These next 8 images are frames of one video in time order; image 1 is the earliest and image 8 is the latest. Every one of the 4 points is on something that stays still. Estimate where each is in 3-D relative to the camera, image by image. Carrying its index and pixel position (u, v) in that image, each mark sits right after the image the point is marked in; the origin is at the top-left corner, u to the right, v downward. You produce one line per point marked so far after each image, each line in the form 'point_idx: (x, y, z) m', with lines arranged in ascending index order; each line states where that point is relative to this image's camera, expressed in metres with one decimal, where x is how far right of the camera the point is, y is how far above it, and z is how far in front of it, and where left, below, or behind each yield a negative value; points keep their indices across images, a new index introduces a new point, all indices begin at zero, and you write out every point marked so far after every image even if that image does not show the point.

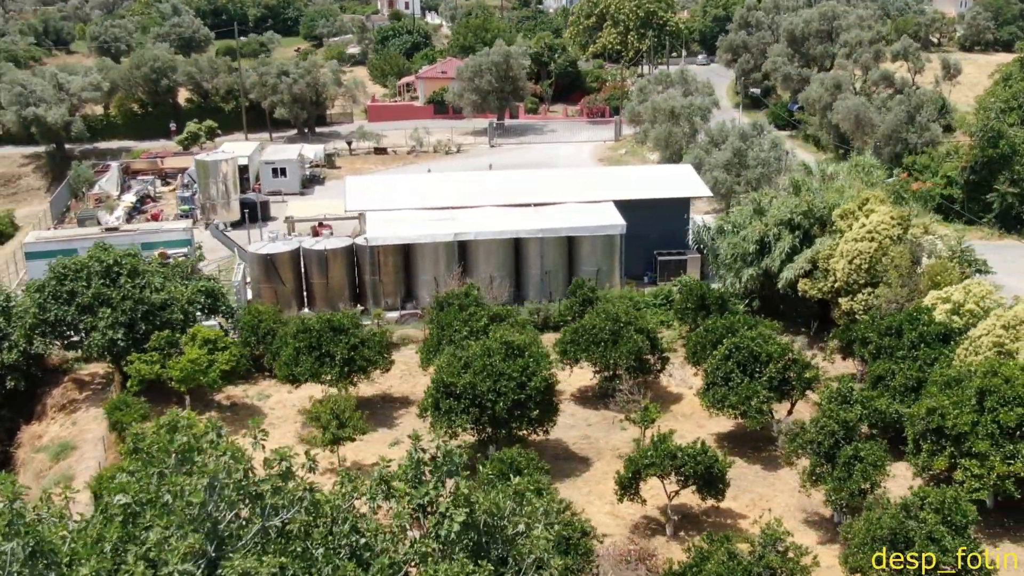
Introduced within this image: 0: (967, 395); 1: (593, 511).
0: (+5.4, -1.3, +16.2) m
1: (+1.0, -2.7, +16.6) m
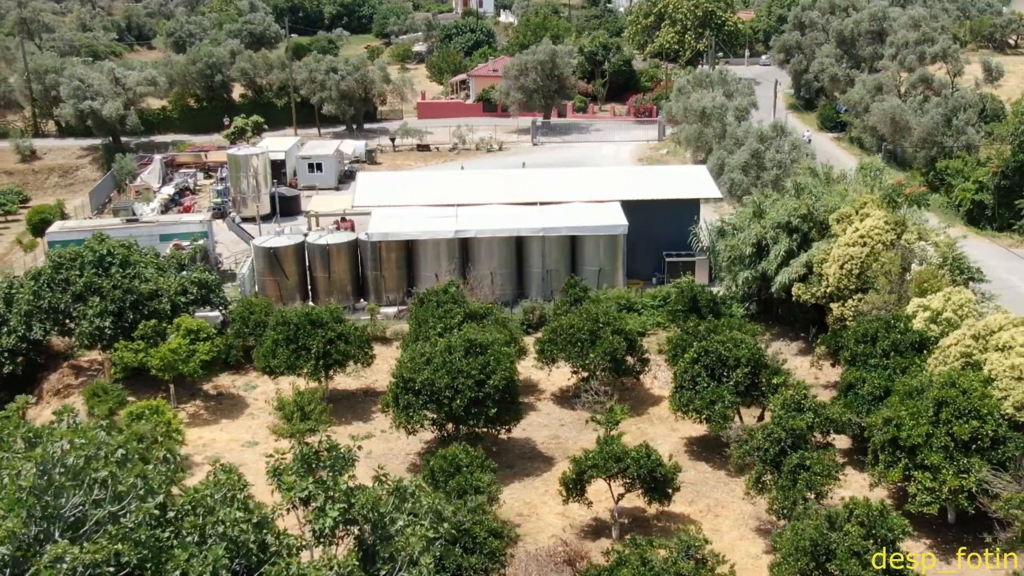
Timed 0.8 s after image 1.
0: (+4.8, -1.4, +15.8) m
1: (+0.4, -2.7, +16.6) m
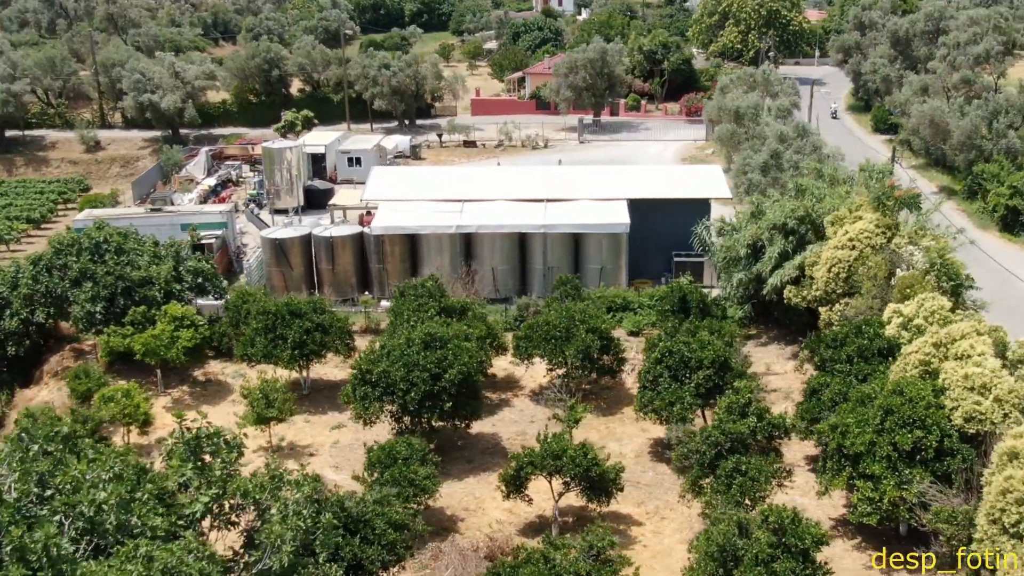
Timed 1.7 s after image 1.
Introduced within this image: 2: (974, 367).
0: (+4.0, -1.4, +15.3) m
1: (-0.3, -2.6, +16.6) m
2: (+5.2, -0.9, +15.4) m
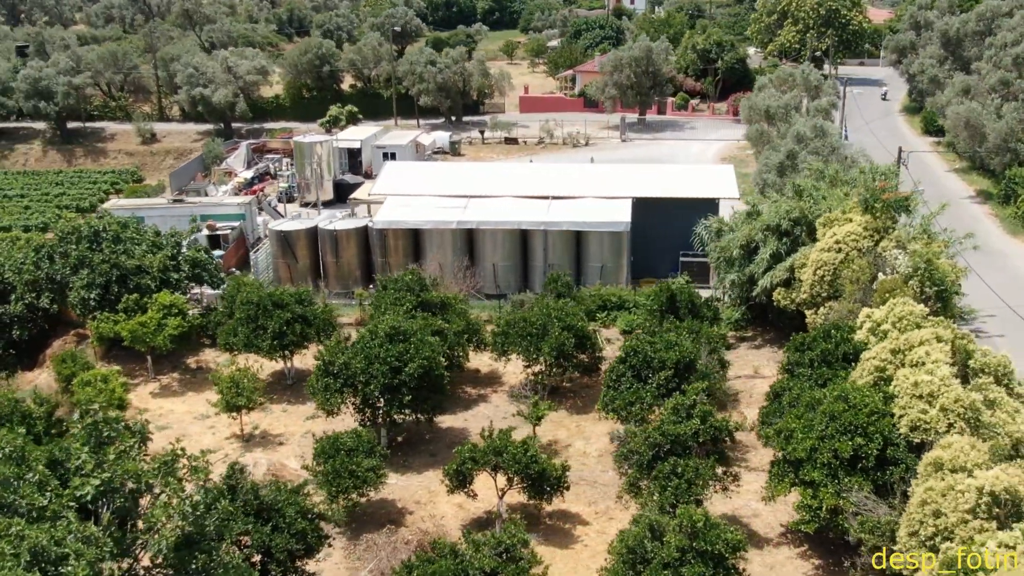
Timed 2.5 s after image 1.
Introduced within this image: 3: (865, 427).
0: (+3.3, -1.4, +15.0) m
1: (-0.9, -2.6, +16.6) m
2: (+4.5, -0.9, +15.0) m
3: (+3.8, -1.5, +14.6) m
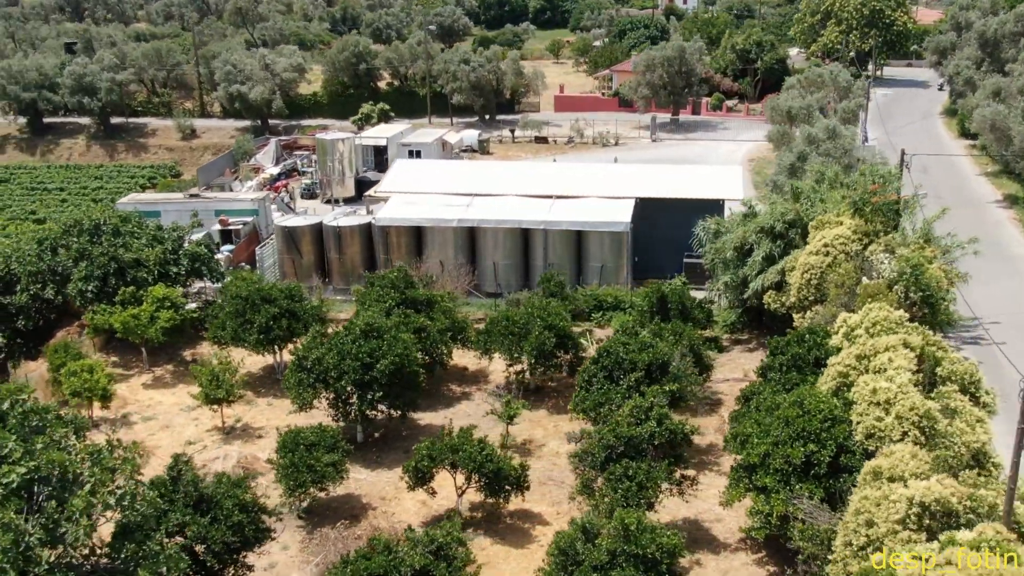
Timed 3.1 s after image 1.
0: (+2.8, -1.5, +14.8) m
1: (-1.3, -2.5, +16.6) m
2: (+4.0, -1.0, +14.7) m
3: (+3.2, -1.5, +14.3) m
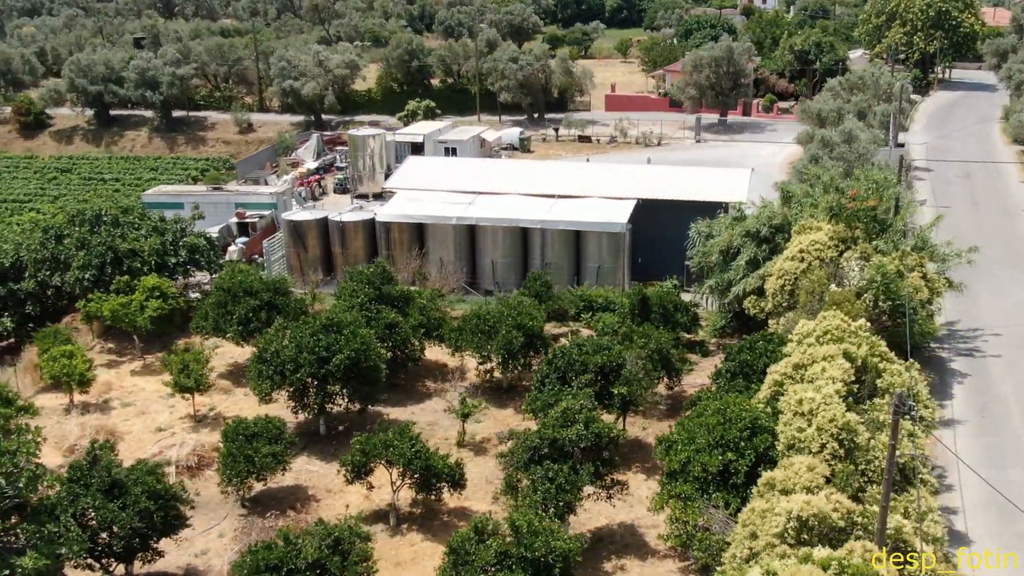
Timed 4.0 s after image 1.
0: (+2.0, -1.5, +14.5) m
1: (-2.0, -2.5, +16.7) m
2: (+3.1, -1.1, +14.3) m
3: (+2.3, -1.6, +14.0) m
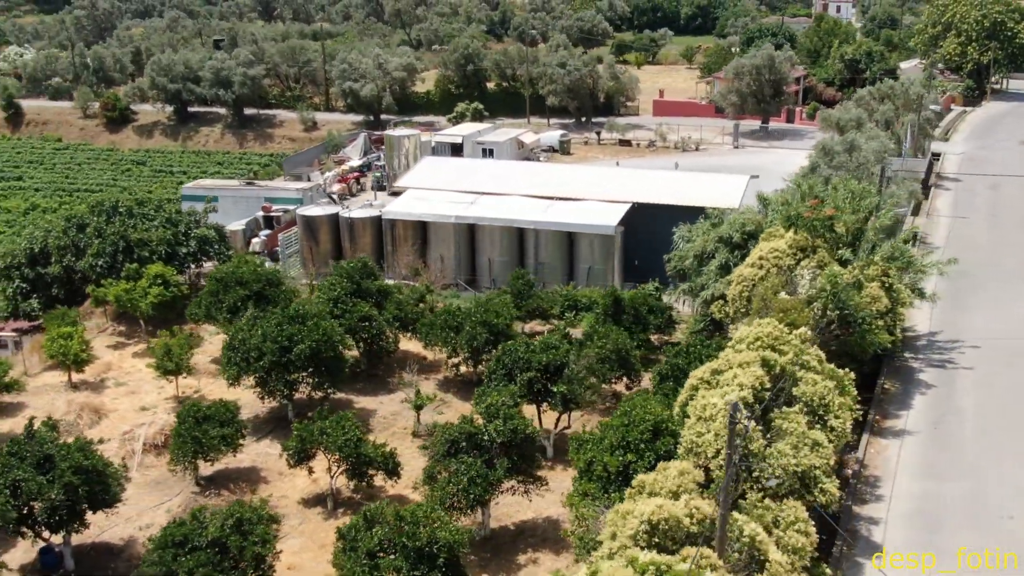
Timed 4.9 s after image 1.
0: (+1.0, -1.5, +14.8) m
1: (-2.7, -2.4, +17.4) m
2: (+2.2, -1.1, +14.5) m
3: (+1.3, -1.6, +14.3) m
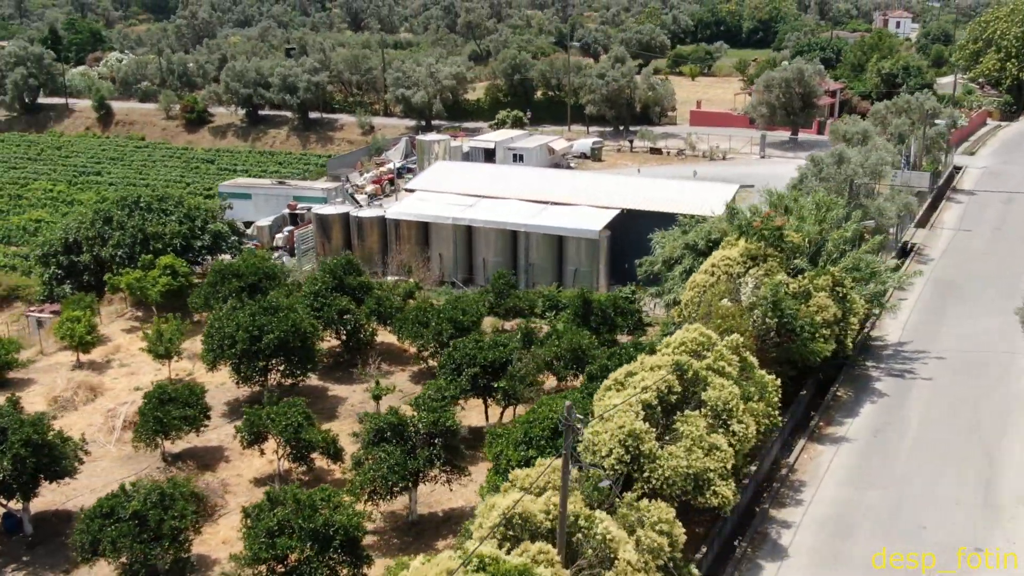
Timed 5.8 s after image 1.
0: (+0.1, -1.5, +15.4) m
1: (-3.4, -2.3, +18.3) m
2: (+1.2, -1.1, +14.9) m
3: (+0.3, -1.6, +14.8) m
